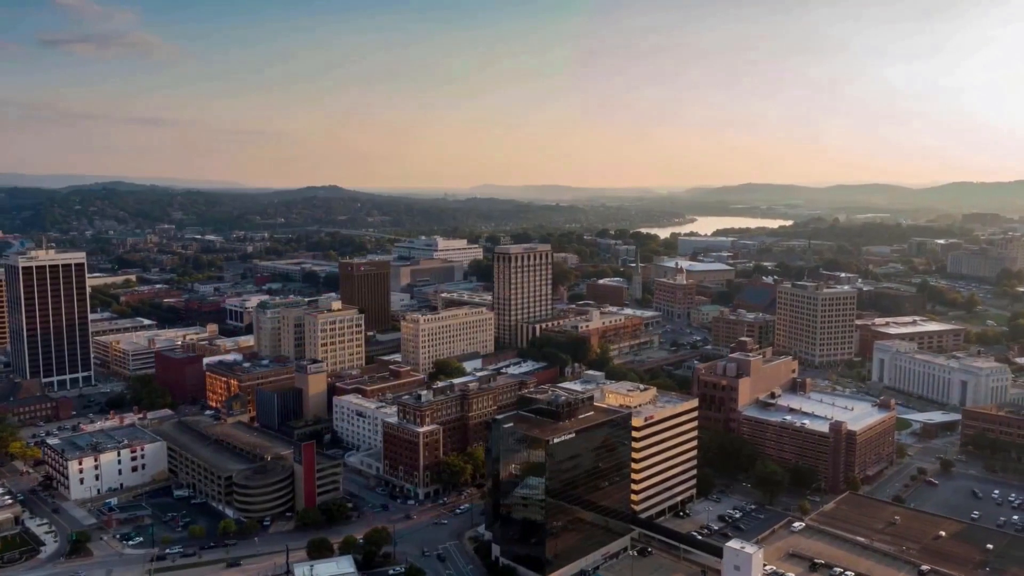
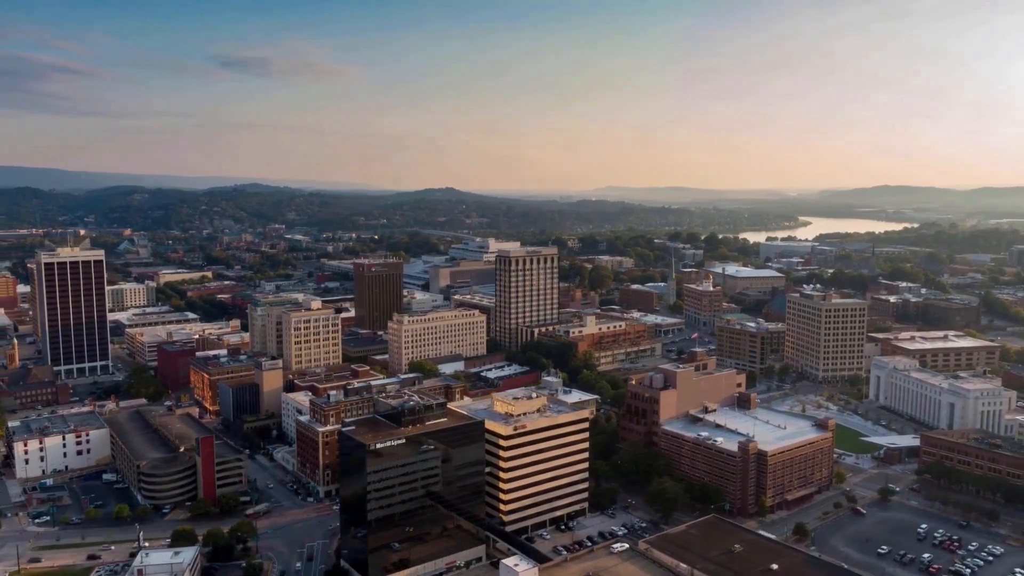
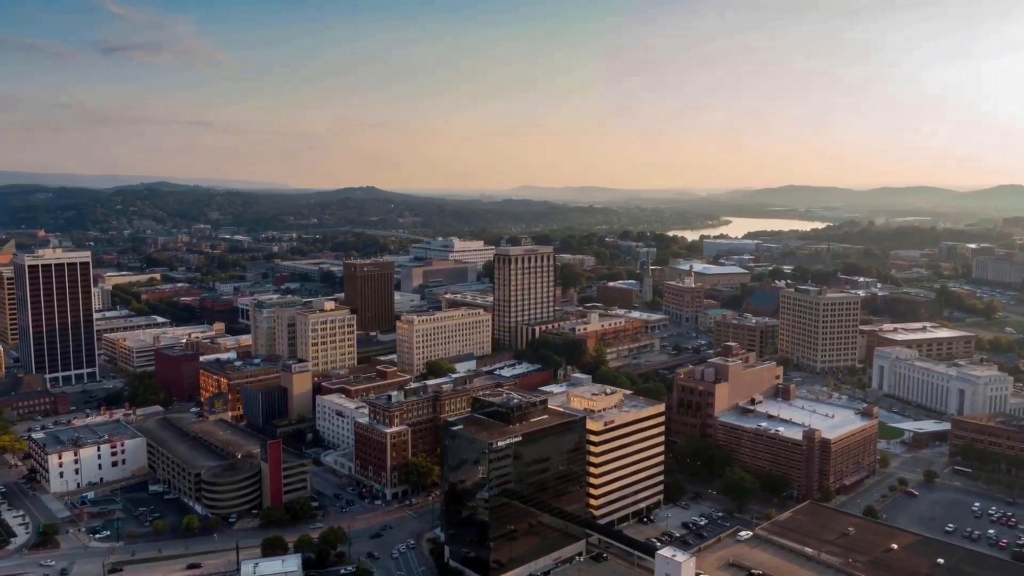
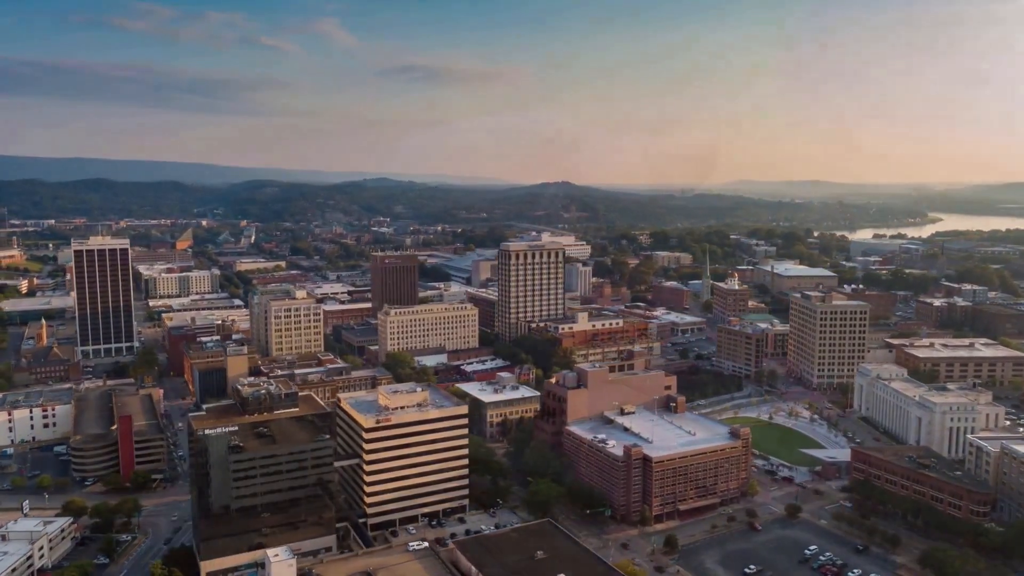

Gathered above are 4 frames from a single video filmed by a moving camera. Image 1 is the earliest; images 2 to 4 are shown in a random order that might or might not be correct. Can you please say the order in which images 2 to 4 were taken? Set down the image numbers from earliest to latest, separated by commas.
3, 2, 4
